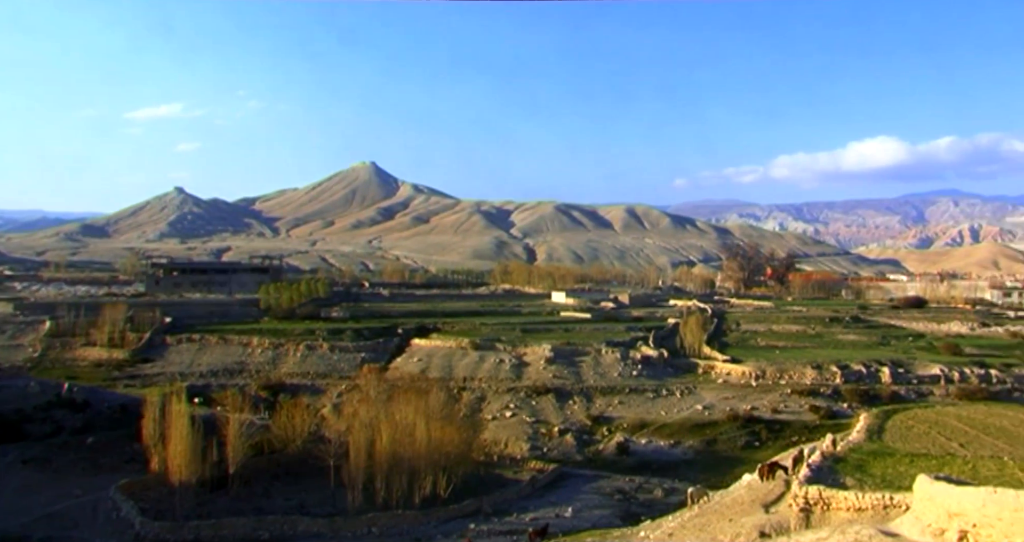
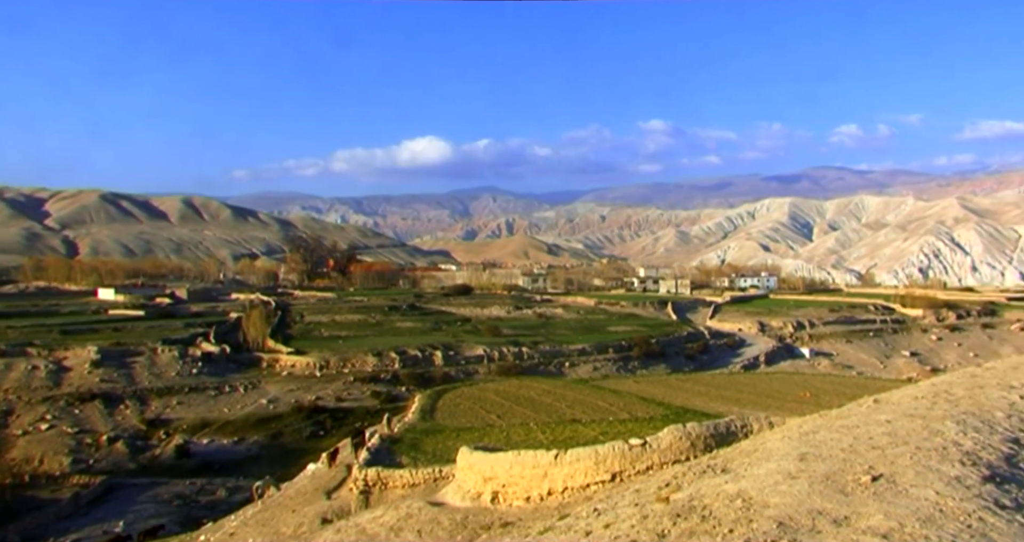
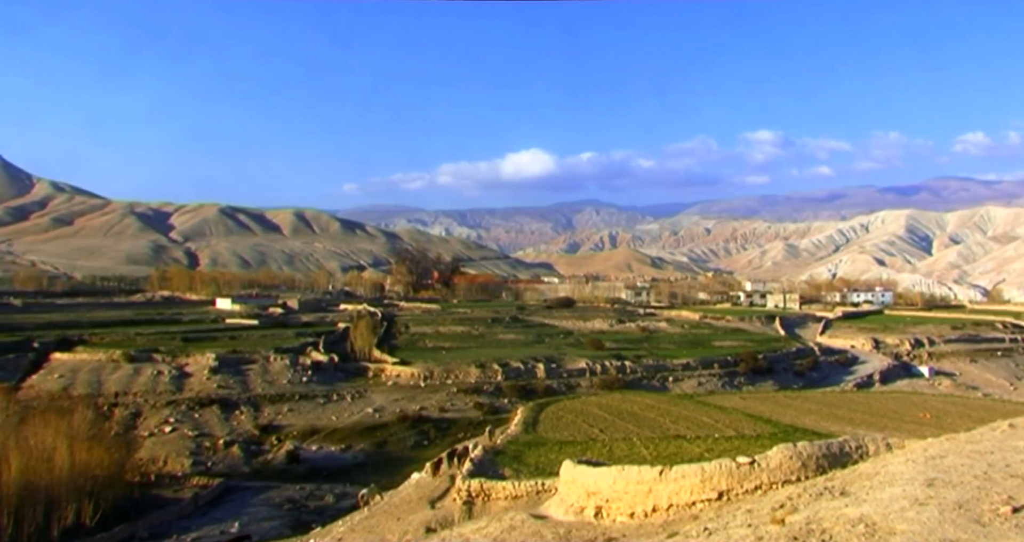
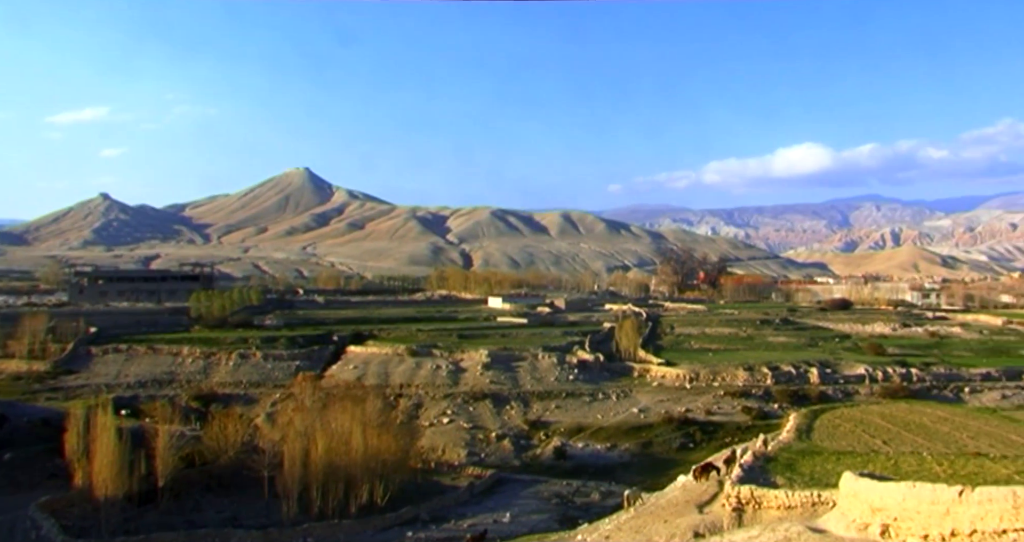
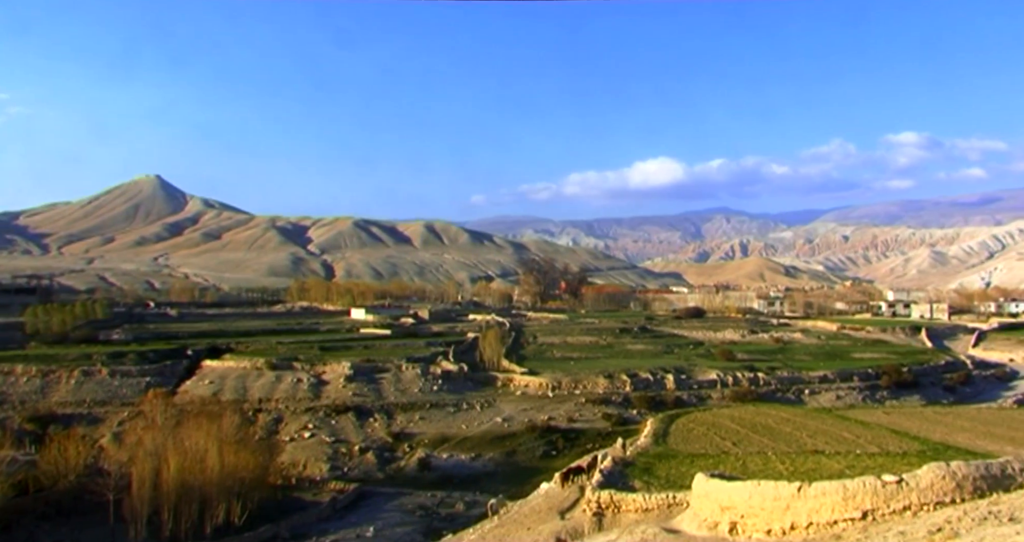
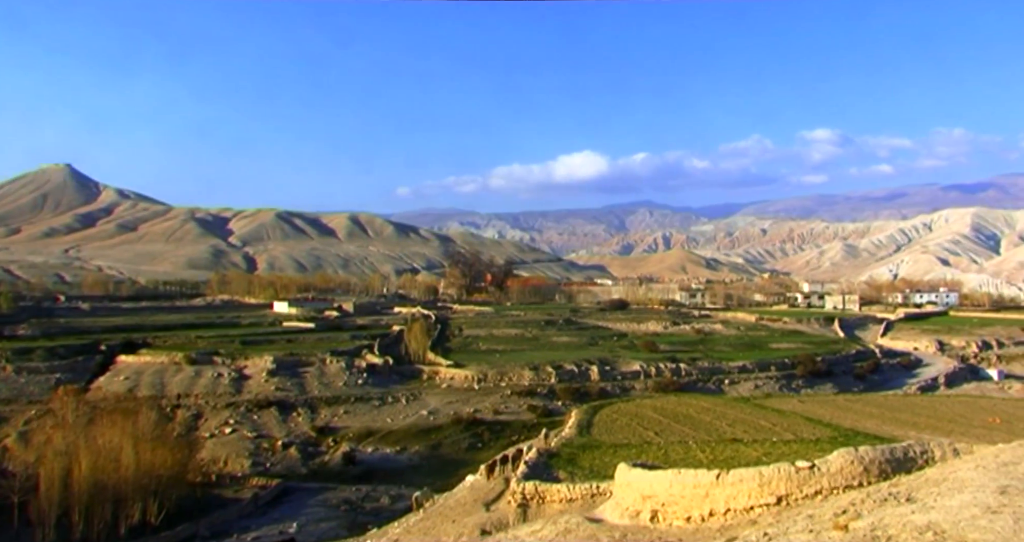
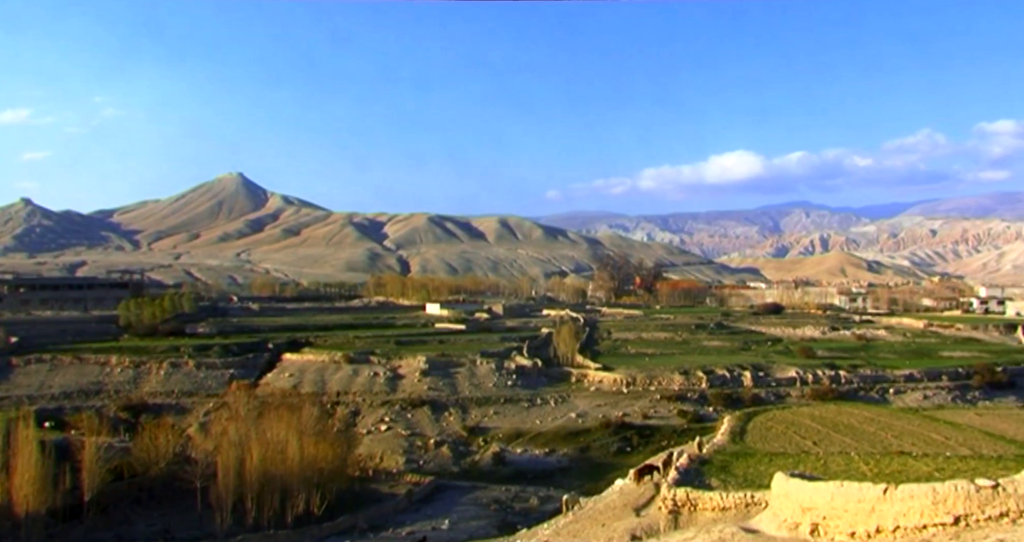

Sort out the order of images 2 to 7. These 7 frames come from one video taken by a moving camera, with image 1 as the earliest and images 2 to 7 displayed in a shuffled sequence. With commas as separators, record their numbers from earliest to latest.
4, 7, 5, 6, 3, 2
